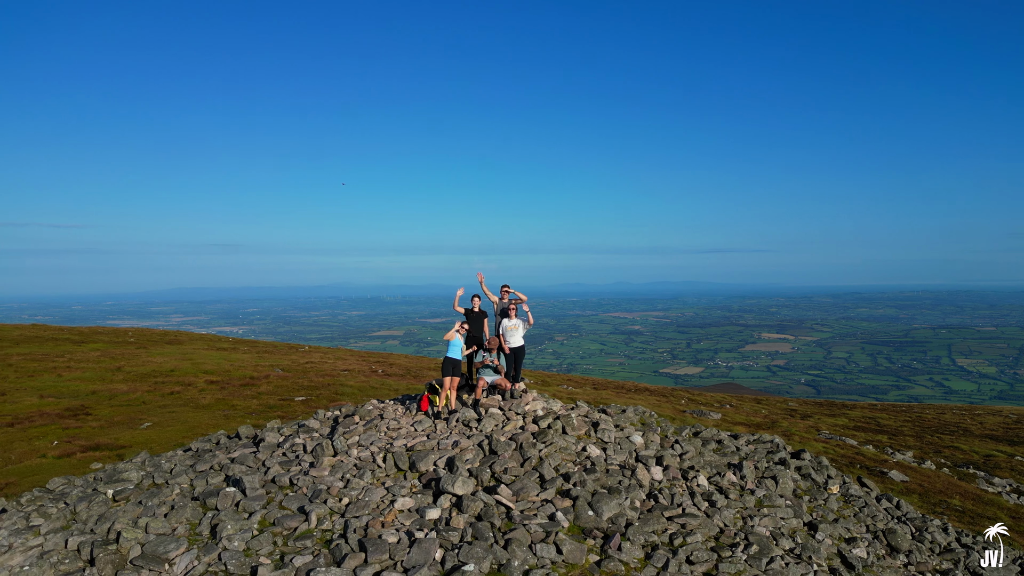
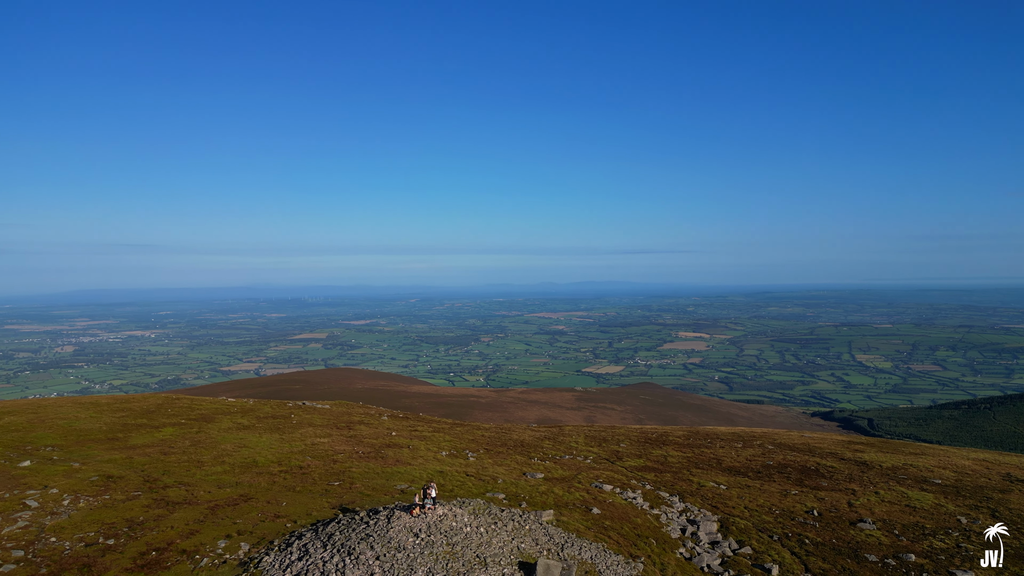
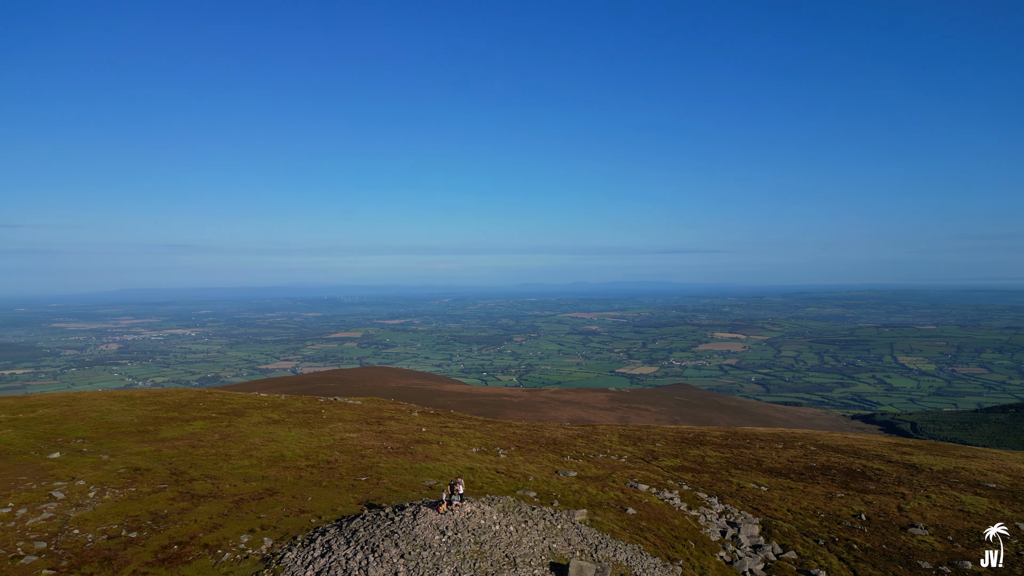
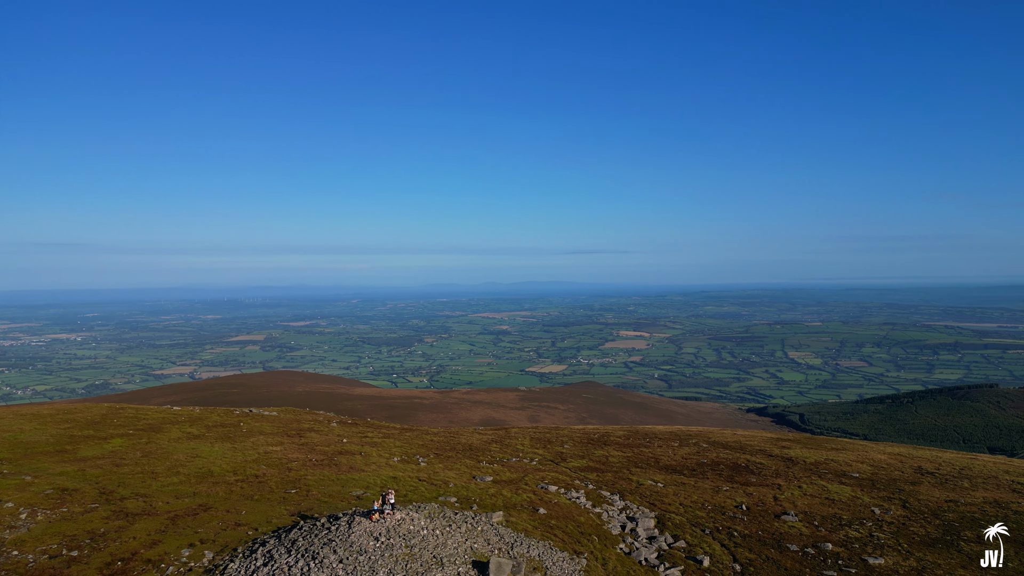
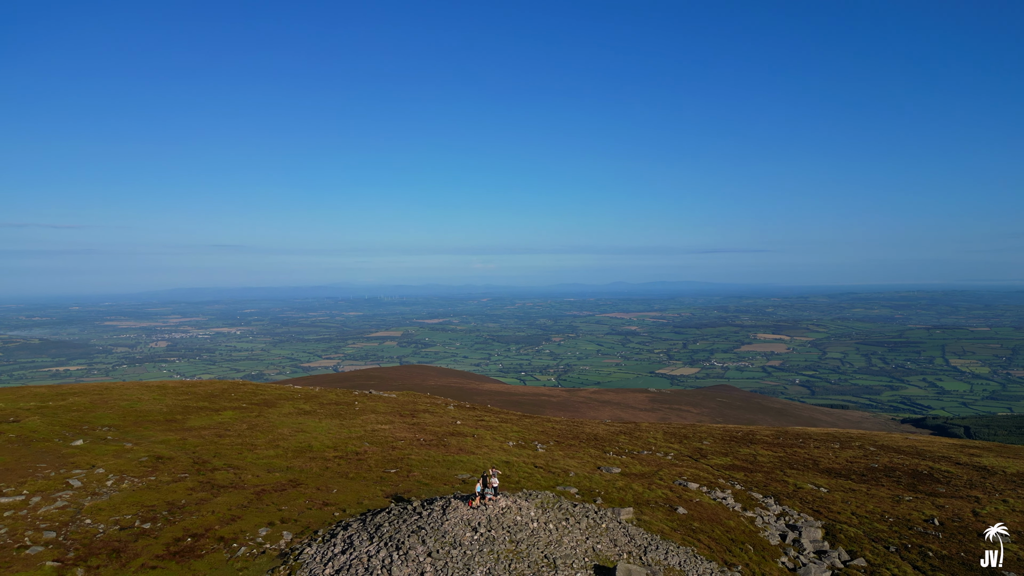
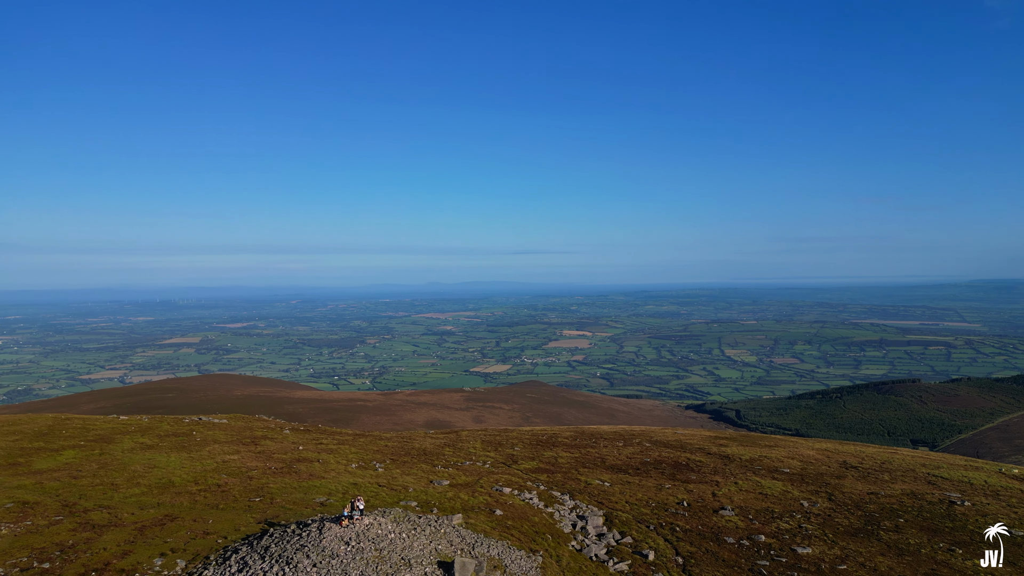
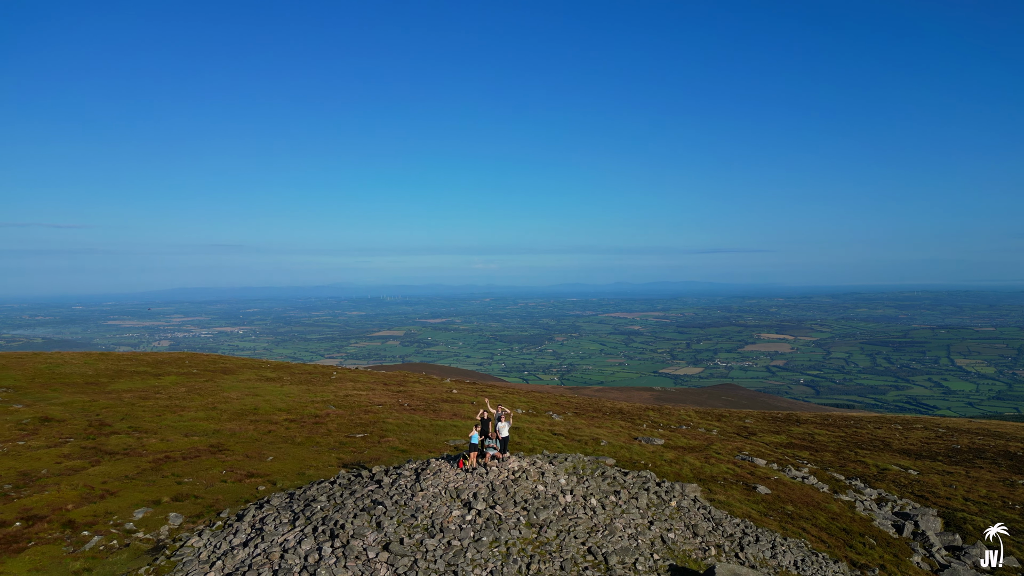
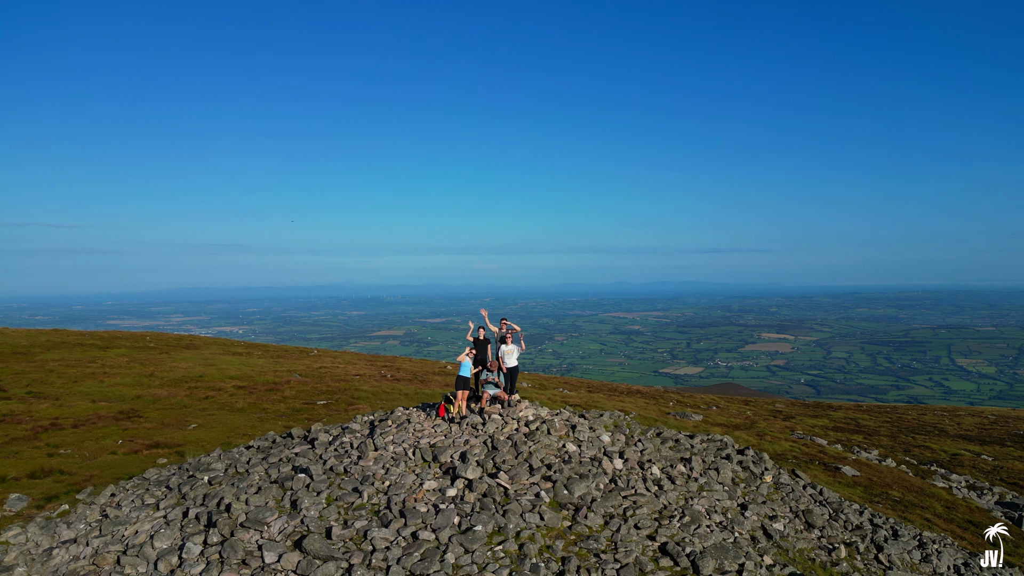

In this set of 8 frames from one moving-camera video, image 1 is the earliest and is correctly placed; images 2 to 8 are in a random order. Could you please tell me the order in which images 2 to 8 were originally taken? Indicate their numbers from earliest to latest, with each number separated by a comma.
8, 7, 5, 3, 2, 4, 6
